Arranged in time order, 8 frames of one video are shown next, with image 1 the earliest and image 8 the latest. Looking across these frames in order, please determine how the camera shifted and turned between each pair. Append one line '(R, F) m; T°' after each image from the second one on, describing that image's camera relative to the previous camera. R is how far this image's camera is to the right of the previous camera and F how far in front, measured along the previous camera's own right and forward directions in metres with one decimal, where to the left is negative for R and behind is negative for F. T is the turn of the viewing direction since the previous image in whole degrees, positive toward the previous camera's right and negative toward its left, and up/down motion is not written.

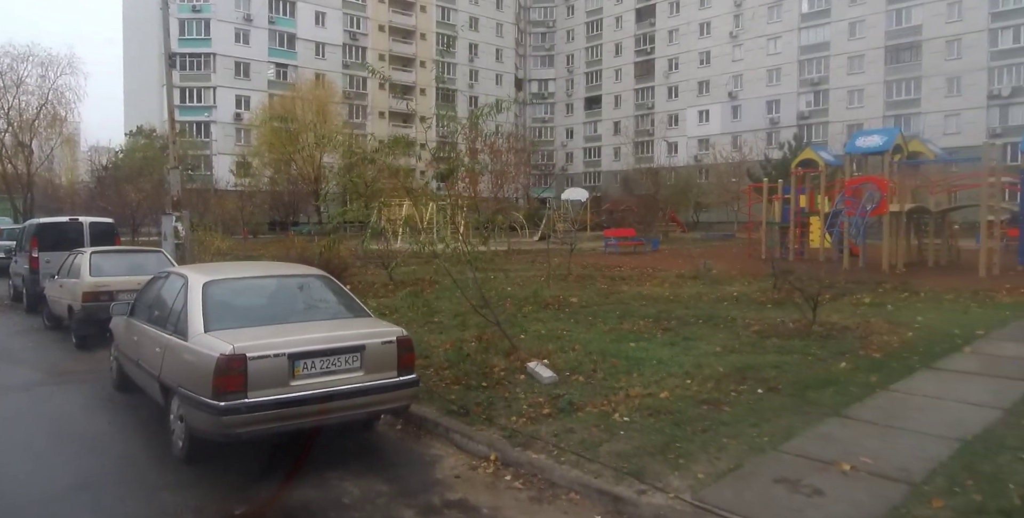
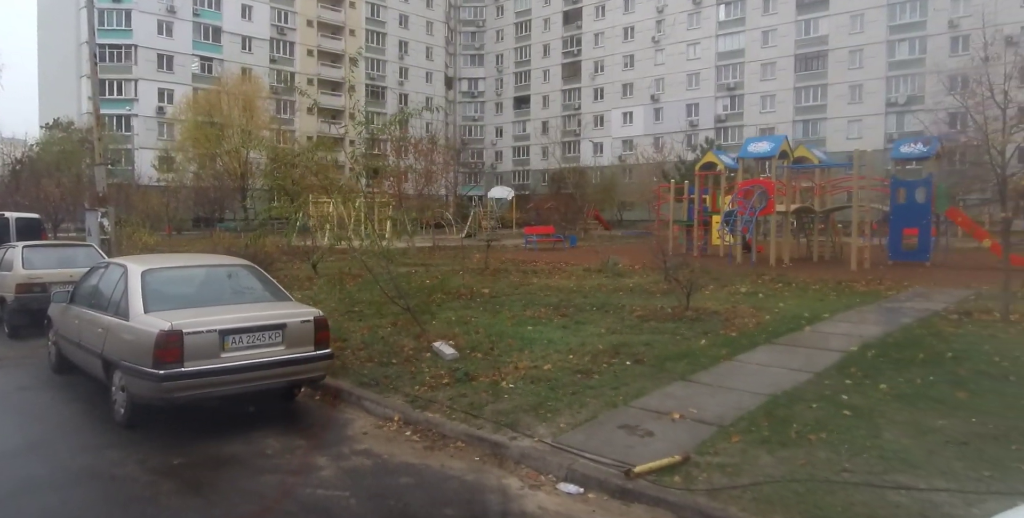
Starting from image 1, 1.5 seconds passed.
(+0.3, -0.9) m; +6°
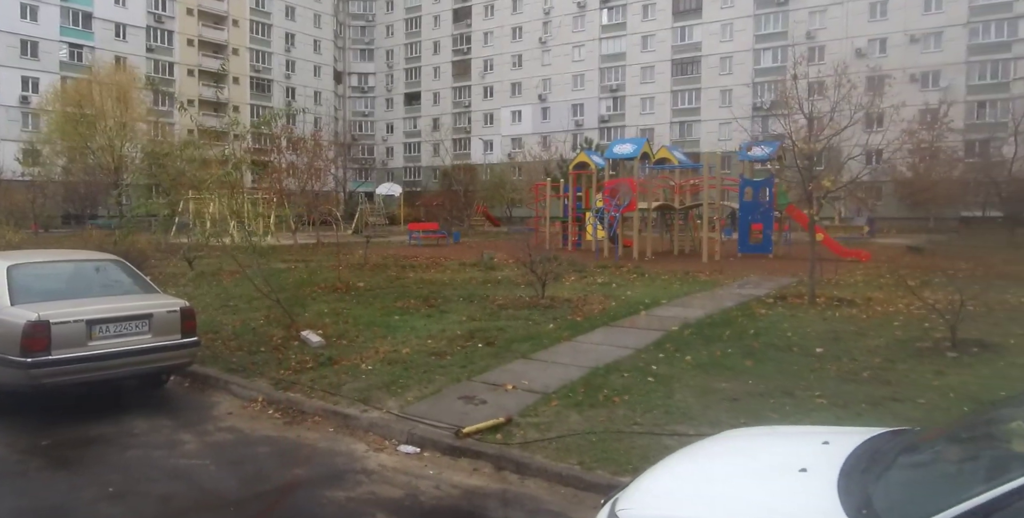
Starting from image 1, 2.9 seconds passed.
(+0.4, -0.8) m; +9°
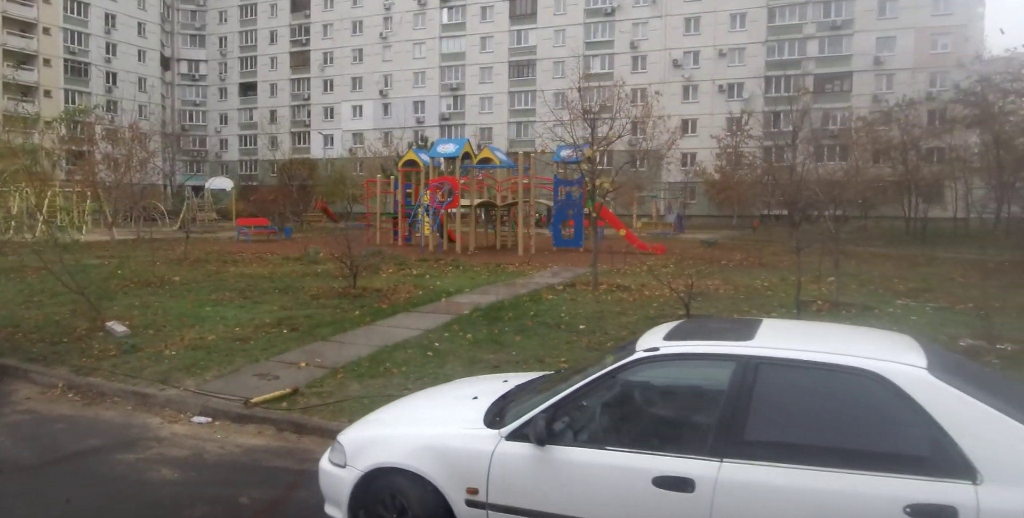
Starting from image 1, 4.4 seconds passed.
(+0.8, -1.3) m; +12°
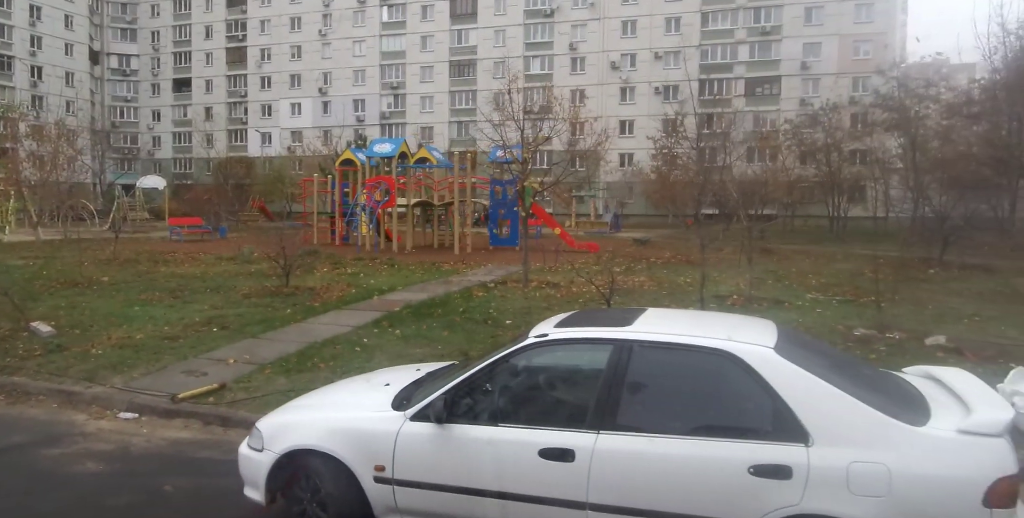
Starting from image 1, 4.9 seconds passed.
(+0.3, -0.5) m; +4°
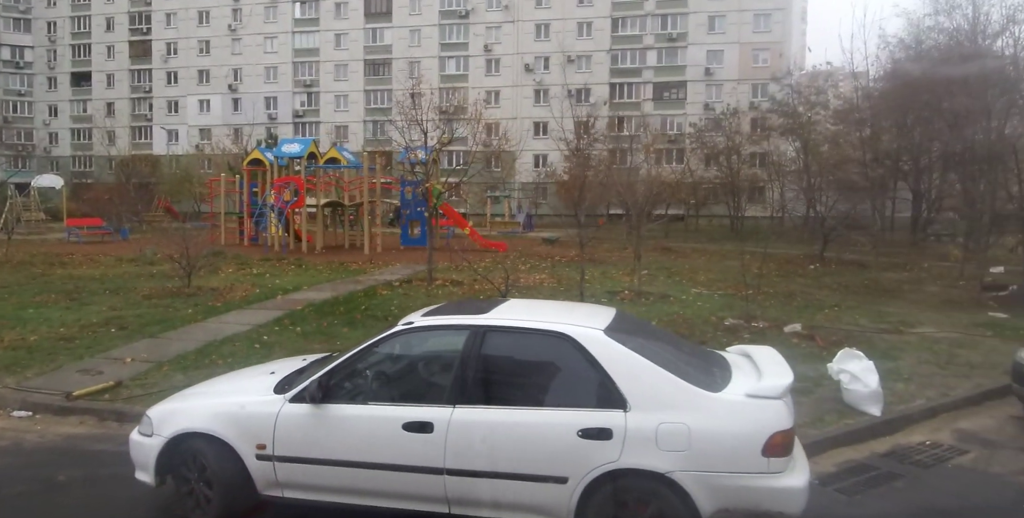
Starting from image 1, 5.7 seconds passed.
(+0.5, -0.8) m; +6°
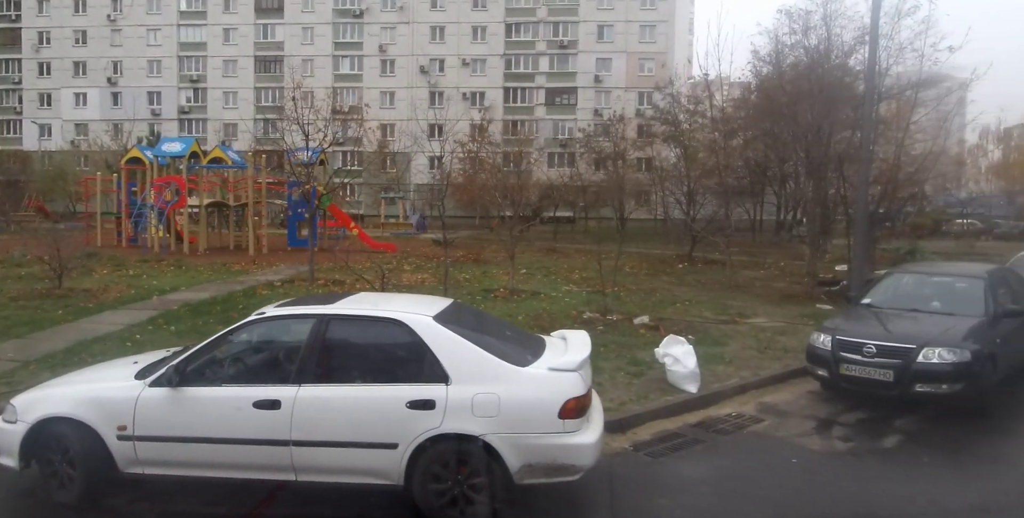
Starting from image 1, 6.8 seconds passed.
(+0.7, -1.2) m; +8°
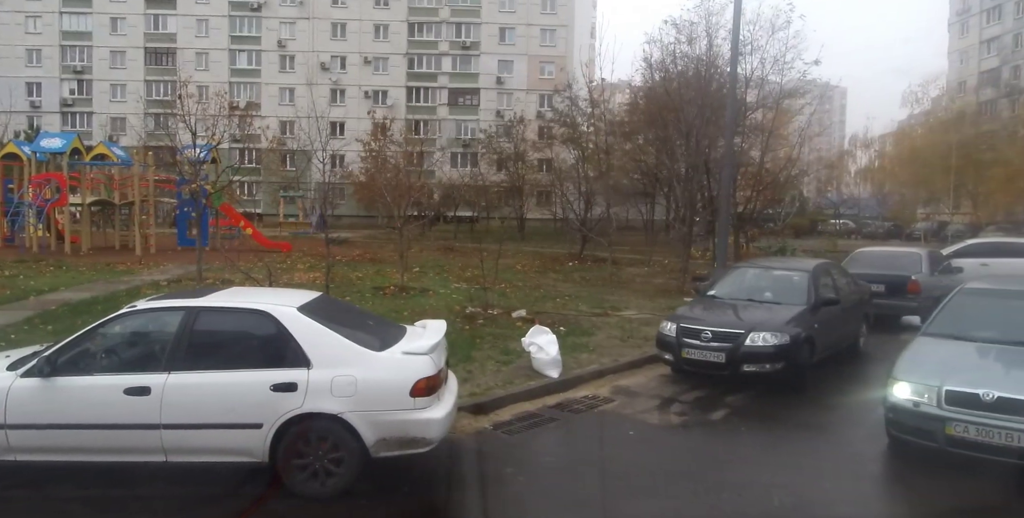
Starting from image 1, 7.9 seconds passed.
(+0.7, -1.2) m; +7°
